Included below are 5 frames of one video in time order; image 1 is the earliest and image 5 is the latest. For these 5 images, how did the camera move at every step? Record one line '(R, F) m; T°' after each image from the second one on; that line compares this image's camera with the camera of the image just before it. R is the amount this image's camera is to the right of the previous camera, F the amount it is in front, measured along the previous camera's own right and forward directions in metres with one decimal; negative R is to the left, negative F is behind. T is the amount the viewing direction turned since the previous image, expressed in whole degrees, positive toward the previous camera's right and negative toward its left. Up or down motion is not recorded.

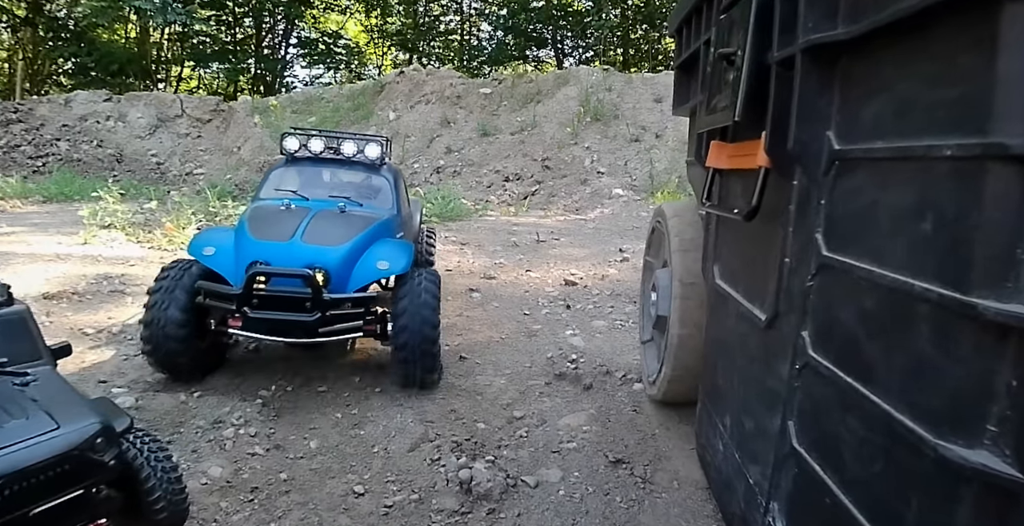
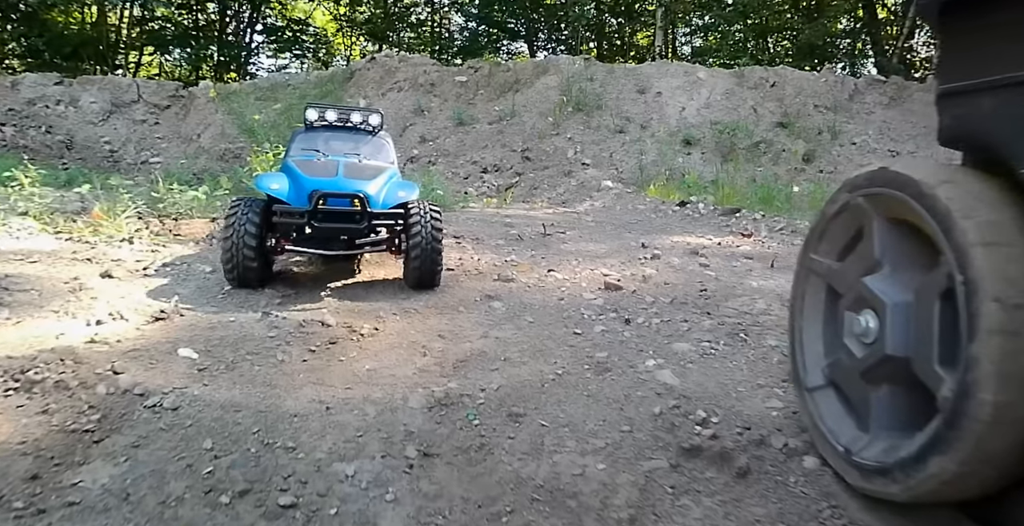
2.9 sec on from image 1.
(-0.4, +1.4) m; +3°
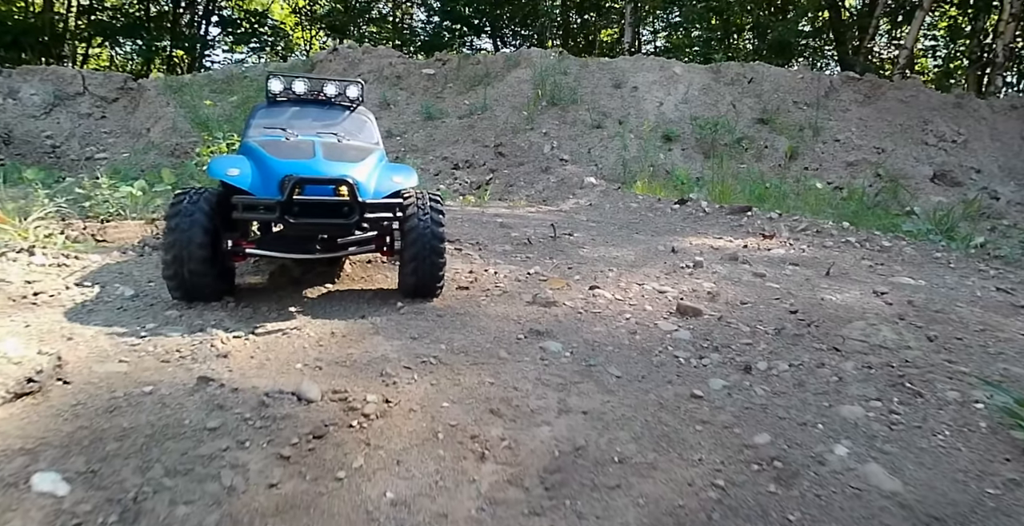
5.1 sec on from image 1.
(-0.4, +1.3) m; +3°
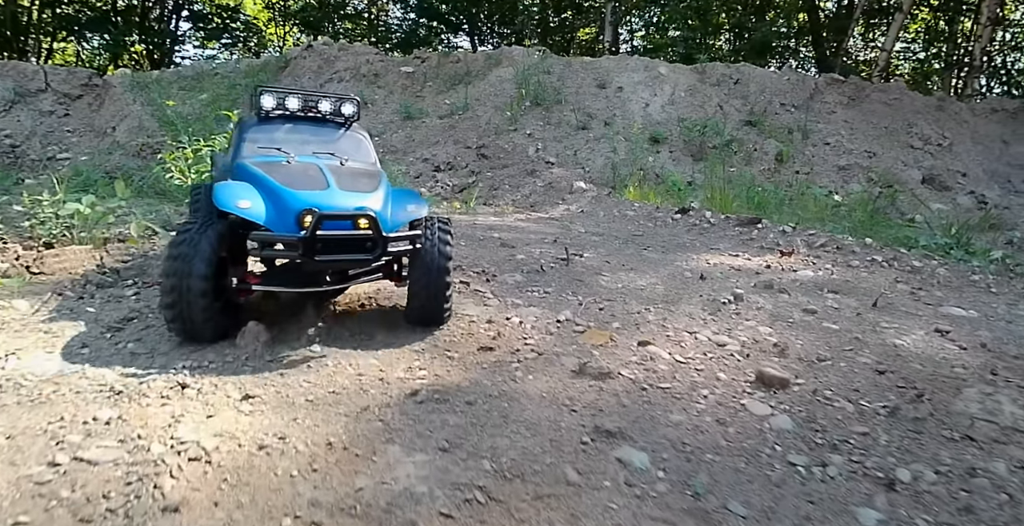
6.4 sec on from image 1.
(-0.3, +0.7) m; +2°
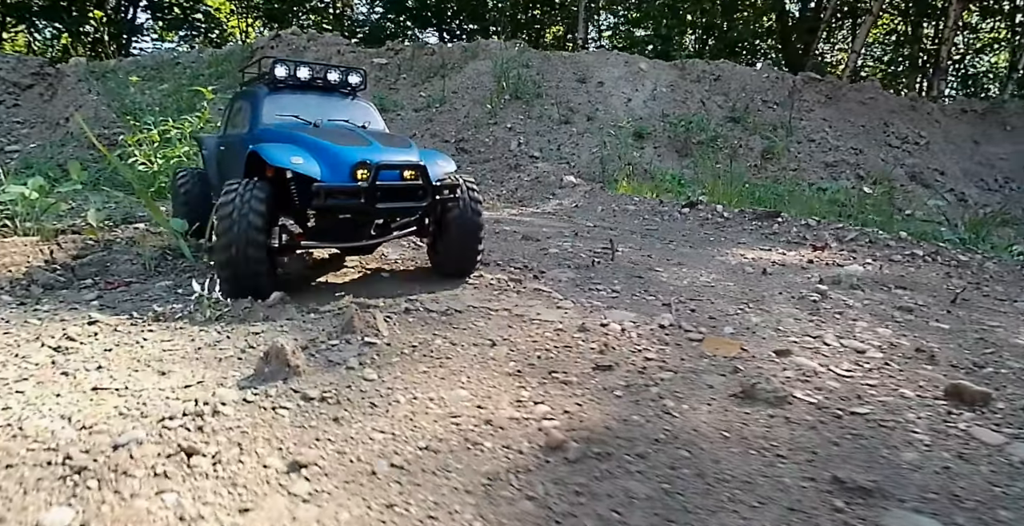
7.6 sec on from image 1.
(-0.5, +0.8) m; +3°
